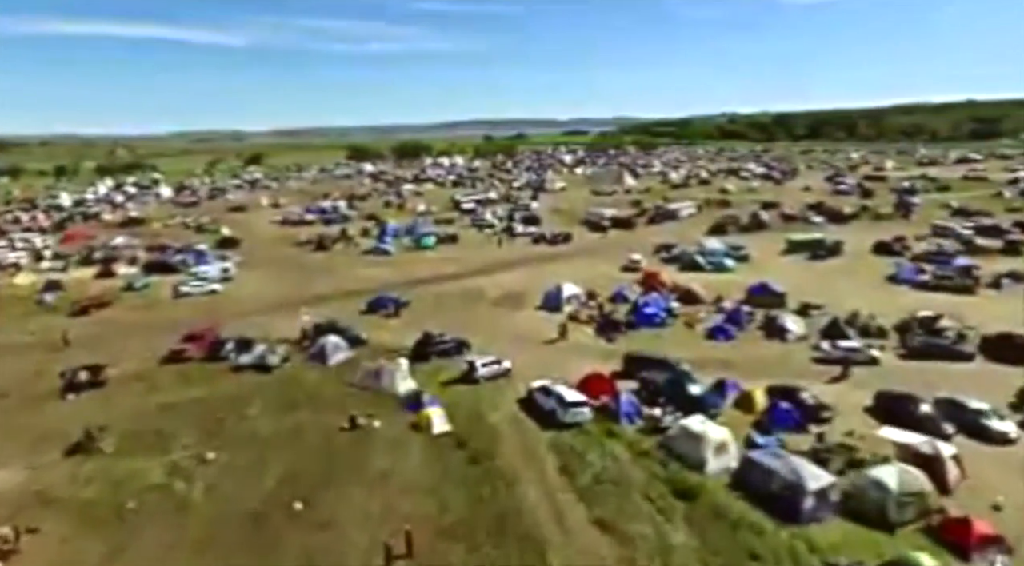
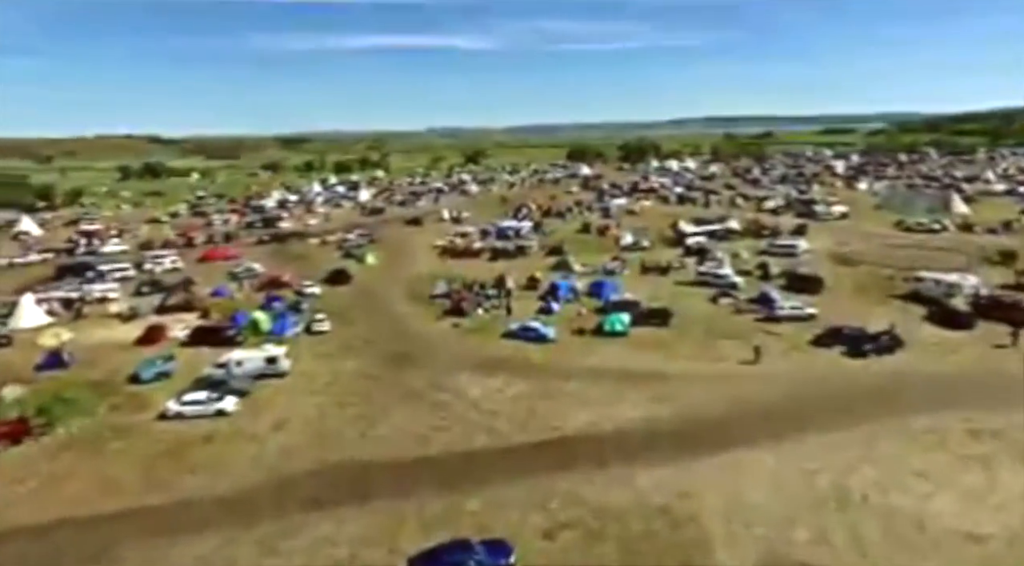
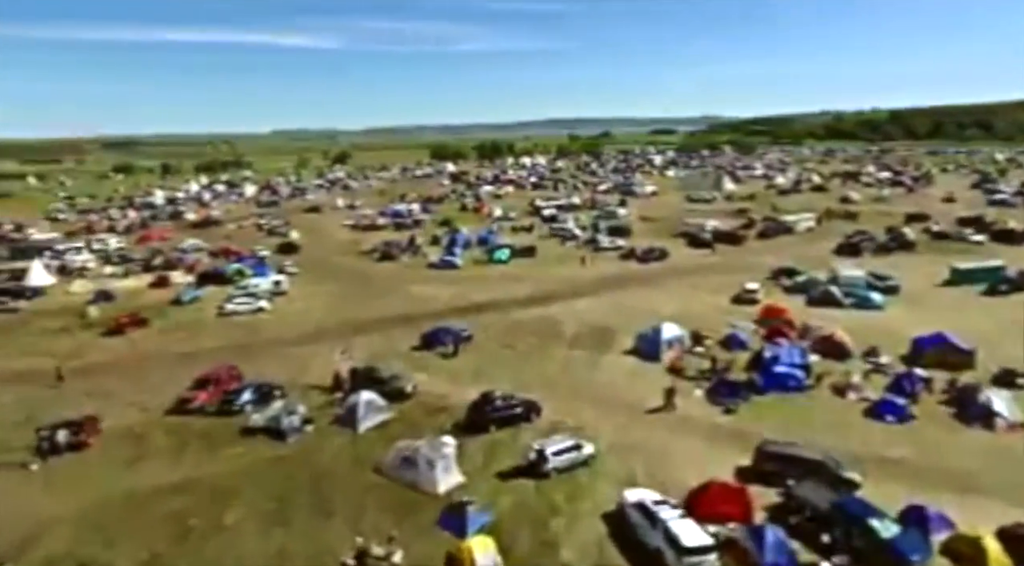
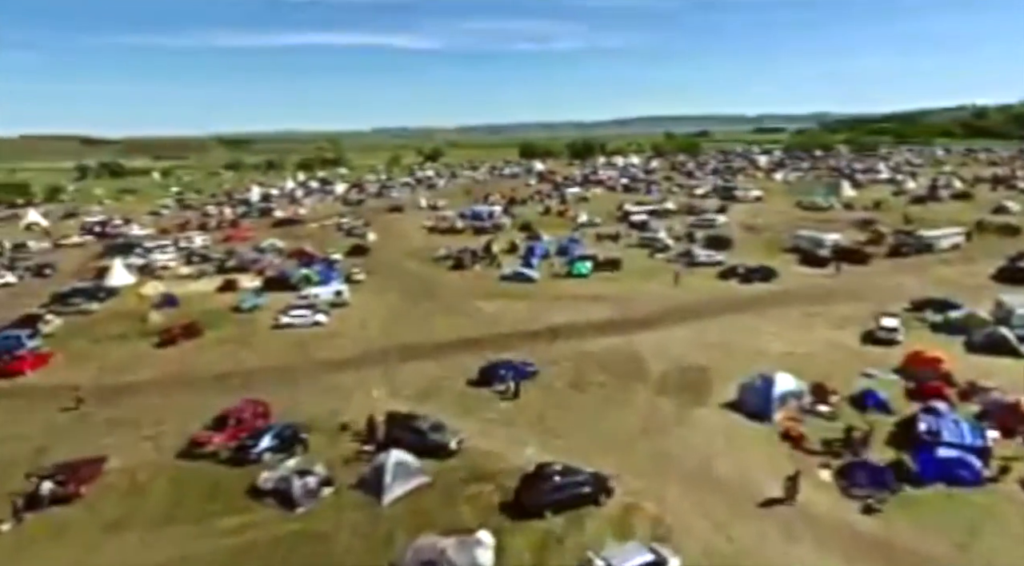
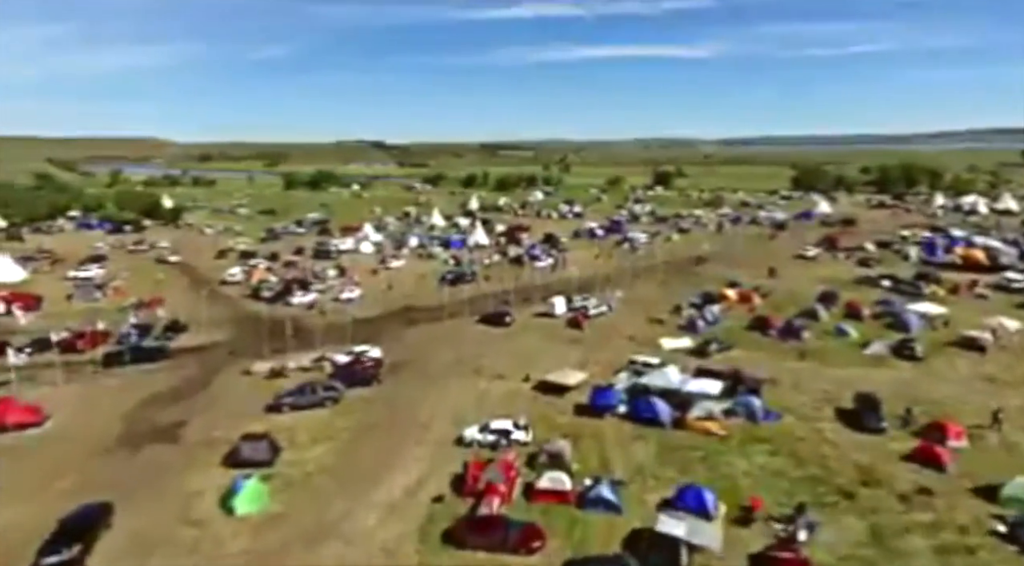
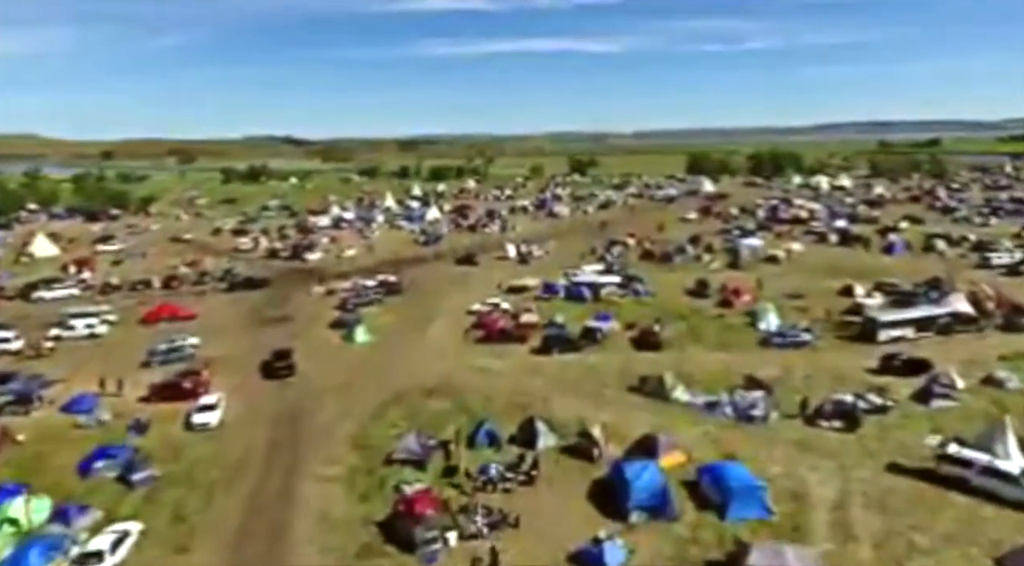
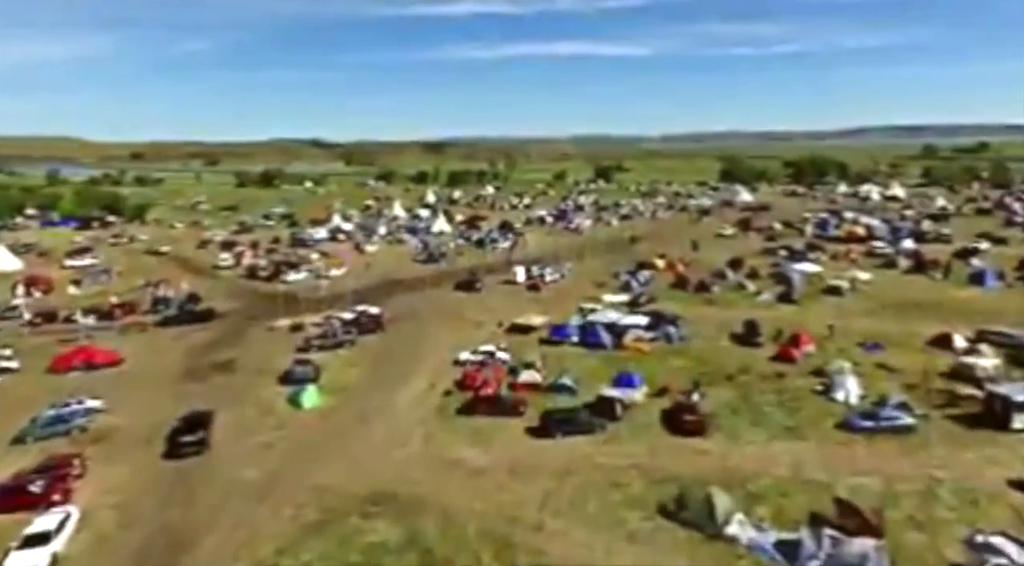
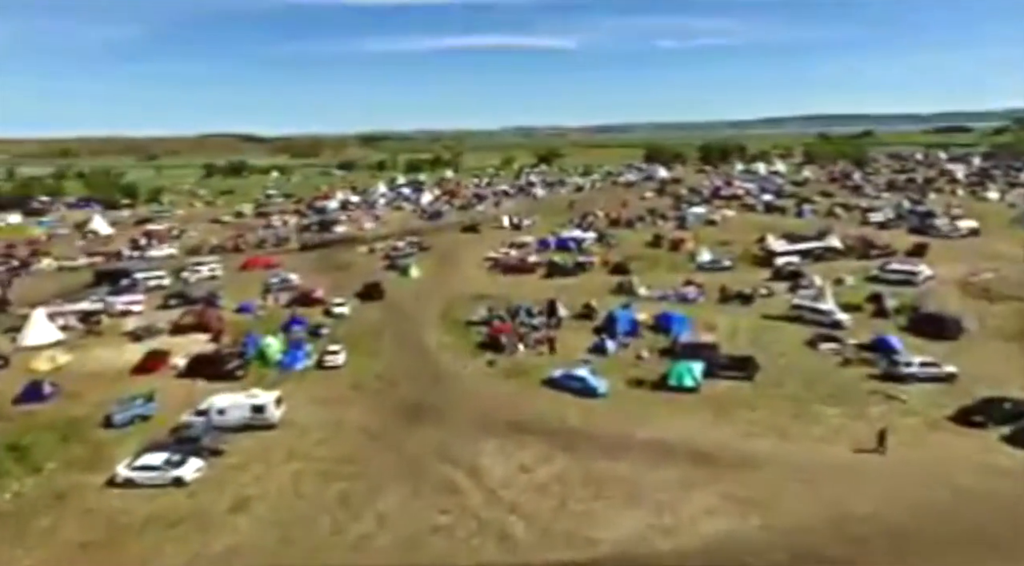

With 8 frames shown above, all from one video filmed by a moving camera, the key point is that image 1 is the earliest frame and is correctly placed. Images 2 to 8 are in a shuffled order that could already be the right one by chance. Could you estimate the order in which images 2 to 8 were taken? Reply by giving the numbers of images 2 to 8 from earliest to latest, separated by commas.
3, 4, 2, 8, 6, 7, 5
